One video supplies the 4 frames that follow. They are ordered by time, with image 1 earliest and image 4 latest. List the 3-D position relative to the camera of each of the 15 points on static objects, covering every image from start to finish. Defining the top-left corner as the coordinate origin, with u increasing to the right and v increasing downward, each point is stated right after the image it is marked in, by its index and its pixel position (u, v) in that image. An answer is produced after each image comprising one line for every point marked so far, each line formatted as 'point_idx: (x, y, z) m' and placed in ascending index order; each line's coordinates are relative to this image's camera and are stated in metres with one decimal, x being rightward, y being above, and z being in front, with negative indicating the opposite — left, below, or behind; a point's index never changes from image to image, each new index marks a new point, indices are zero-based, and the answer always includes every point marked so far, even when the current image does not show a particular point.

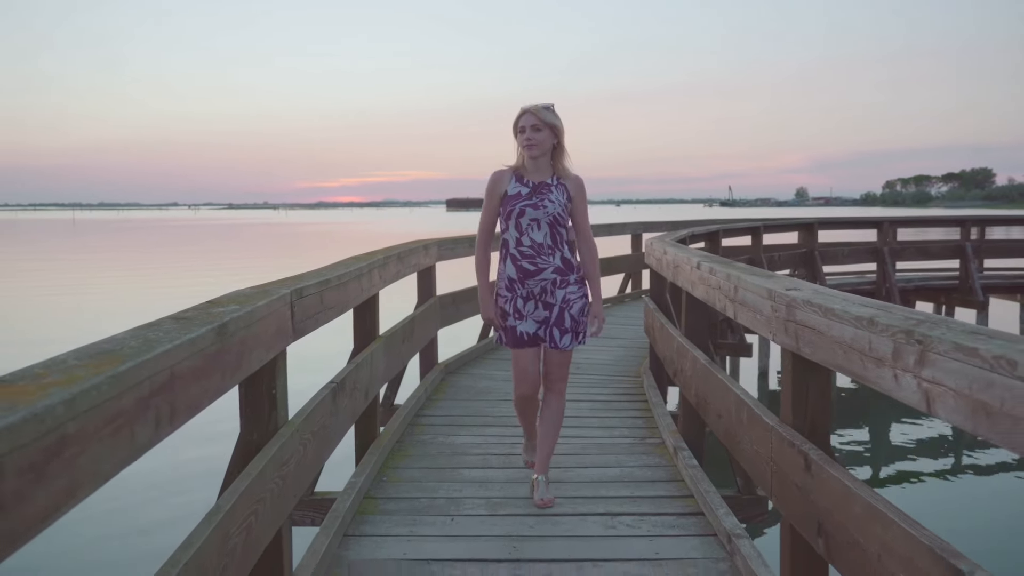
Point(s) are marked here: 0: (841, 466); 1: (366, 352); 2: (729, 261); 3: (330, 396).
0: (+0.8, -0.5, +1.8) m
1: (-0.6, -0.3, +3.1) m
2: (+0.9, +0.1, +2.9) m
3: (-0.7, -0.4, +2.6) m
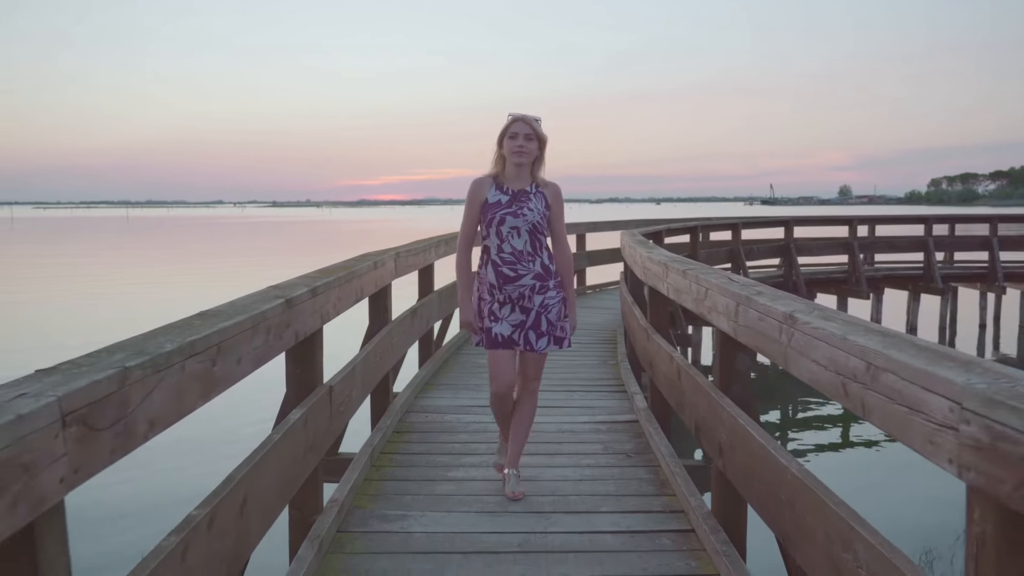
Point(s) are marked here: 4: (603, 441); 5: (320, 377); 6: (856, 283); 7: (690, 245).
0: (+0.8, -0.3, +3.7) m
1: (-0.6, -0.1, +5.1) m
2: (+0.9, +0.3, +4.8) m
3: (-0.7, -0.2, +4.6) m
4: (+0.5, -0.8, +3.9) m
5: (-0.7, -0.3, +2.7) m
6: (+5.6, +0.1, +11.5) m
7: (+2.3, +0.6, +9.3) m
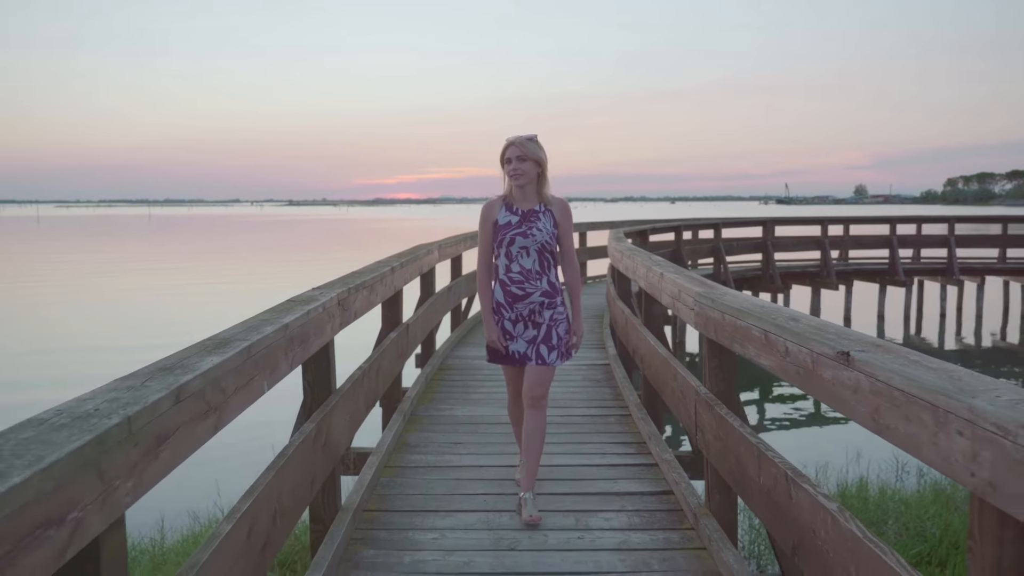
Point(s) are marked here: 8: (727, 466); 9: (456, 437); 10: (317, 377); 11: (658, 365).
0: (+0.8, -0.1, +5.4) m
1: (-0.5, +0.1, +6.8) m
2: (+1.0, +0.5, +6.5) m
3: (-0.6, 0.0, +6.3) m
4: (+0.6, -0.7, +5.6) m
5: (-0.7, -0.2, +4.4) m
6: (+5.8, +0.2, +13.1) m
7: (+2.5, +0.7, +10.9) m
8: (+0.7, -0.6, +2.5) m
9: (-0.3, -0.9, +4.1) m
10: (-0.8, -0.3, +2.8) m
11: (+0.8, -0.4, +3.7) m
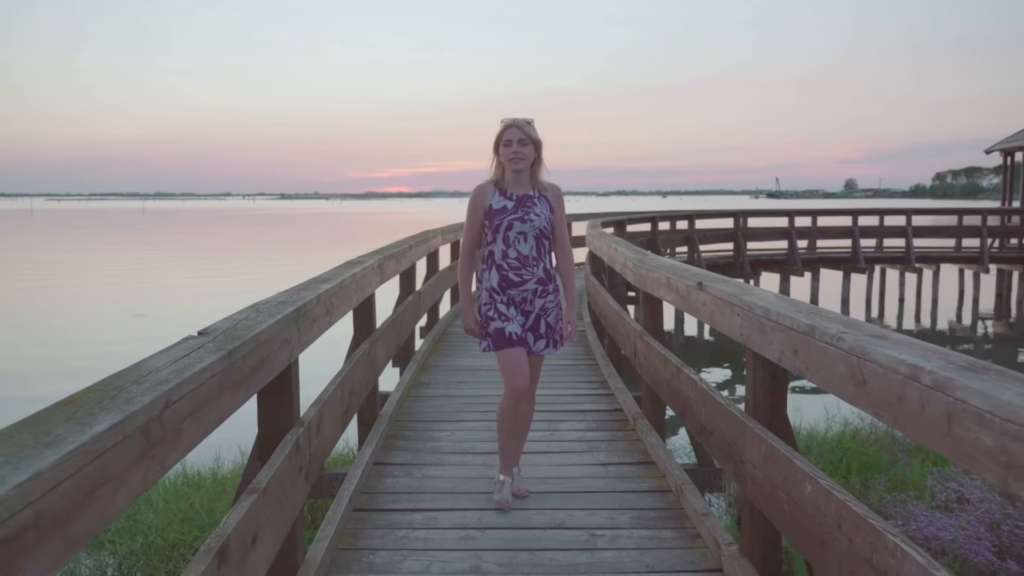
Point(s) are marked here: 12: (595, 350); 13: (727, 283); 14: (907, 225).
0: (+0.7, +0.1, +6.5) m
1: (-0.6, +0.3, +8.0) m
2: (+0.9, +0.7, +7.6) m
3: (-0.7, +0.2, +7.4) m
4: (+0.5, -0.5, +6.7) m
5: (-0.8, 0.0, +5.5) m
6: (+5.6, +0.5, +14.3) m
7: (+2.4, +1.0, +12.1) m
8: (+0.7, -0.4, +3.6) m
9: (-0.4, -0.7, +5.2) m
10: (-0.8, -0.2, +3.9) m
11: (+0.7, -0.2, +4.8) m
12: (+0.7, -0.5, +5.7) m
13: (+0.8, 0.0, +2.7) m
14: (+8.1, +1.3, +14.6) m
